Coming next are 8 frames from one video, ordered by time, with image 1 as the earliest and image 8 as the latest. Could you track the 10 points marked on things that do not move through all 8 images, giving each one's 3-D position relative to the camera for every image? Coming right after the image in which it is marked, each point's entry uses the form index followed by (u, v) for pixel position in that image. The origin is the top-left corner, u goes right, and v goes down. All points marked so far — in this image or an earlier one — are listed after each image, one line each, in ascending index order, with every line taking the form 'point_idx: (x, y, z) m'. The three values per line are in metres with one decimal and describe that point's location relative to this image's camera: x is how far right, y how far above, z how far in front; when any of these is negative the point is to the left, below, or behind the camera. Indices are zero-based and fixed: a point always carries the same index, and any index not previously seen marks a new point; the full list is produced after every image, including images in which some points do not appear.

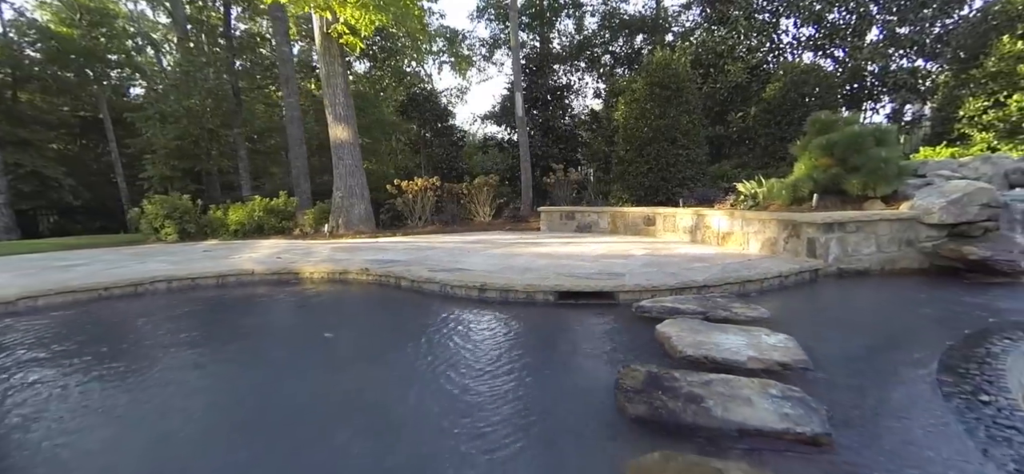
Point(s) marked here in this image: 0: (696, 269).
0: (+1.9, -0.3, +4.5) m
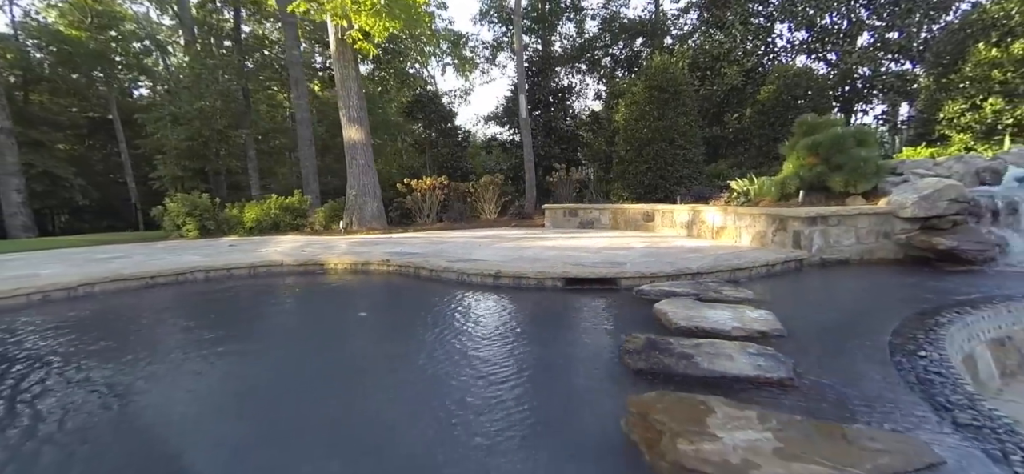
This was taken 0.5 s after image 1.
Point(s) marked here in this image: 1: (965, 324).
0: (+2.0, -0.2, +4.9) m
1: (+3.1, -0.6, +3.0) m
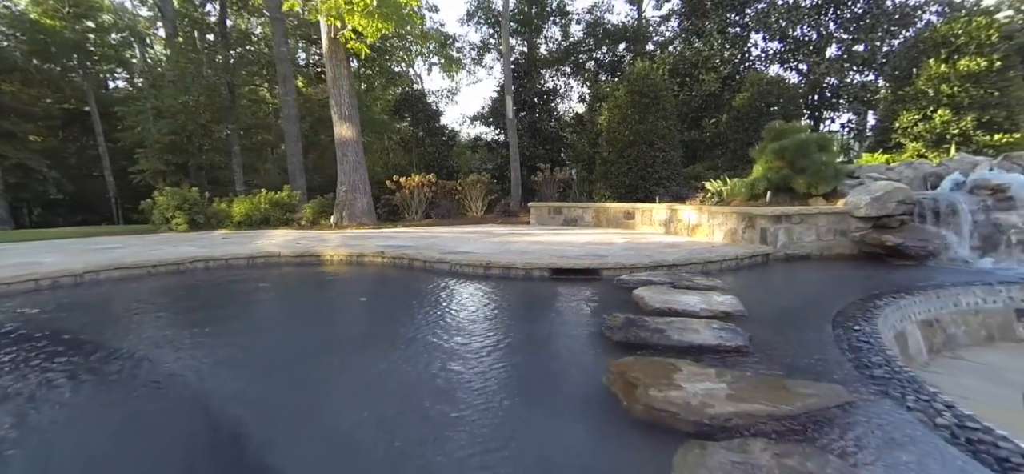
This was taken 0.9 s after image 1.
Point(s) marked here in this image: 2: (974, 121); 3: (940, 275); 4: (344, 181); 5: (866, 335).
0: (+1.9, -0.2, +5.3) m
1: (+3.0, -0.5, +3.4) m
2: (+7.4, +1.8, +7.0) m
3: (+4.2, -0.4, +4.4) m
4: (-3.6, +1.2, +9.5) m
5: (+2.2, -0.6, +2.7) m
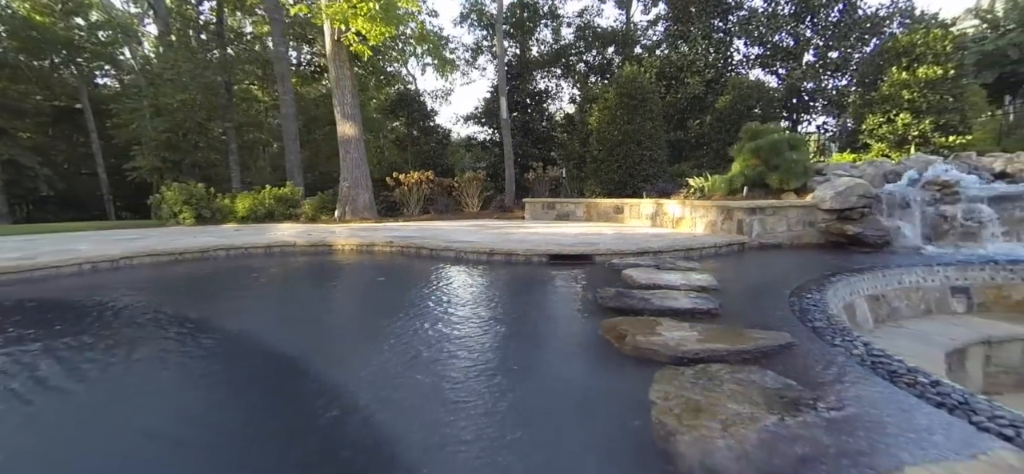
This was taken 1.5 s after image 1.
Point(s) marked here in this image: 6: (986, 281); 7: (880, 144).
0: (+1.9, -0.1, +5.8) m
1: (+3.1, -0.4, +4.0) m
2: (+7.3, +2.0, +7.7) m
3: (+4.3, -0.3, +5.0) m
4: (-3.7, +1.4, +9.9) m
5: (+2.3, -0.5, +3.3) m
6: (+4.7, -0.4, +4.3) m
7: (+6.8, +1.7, +8.1) m
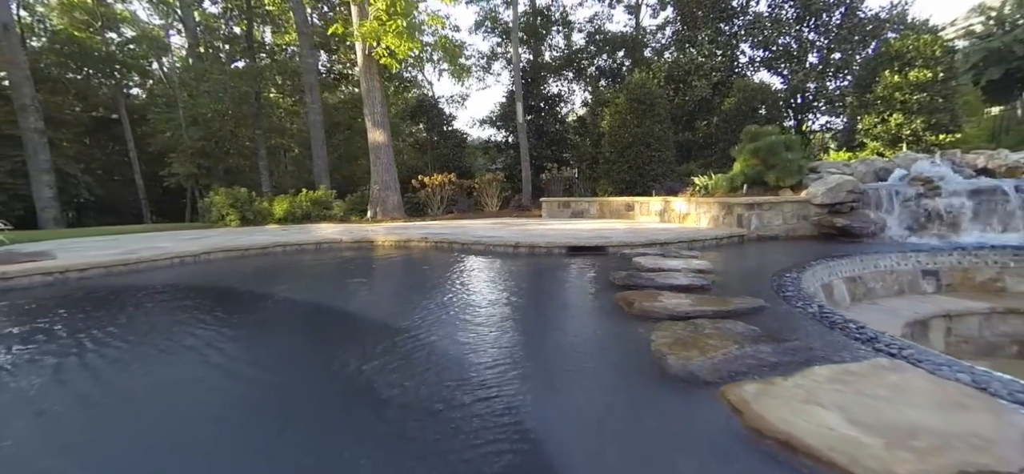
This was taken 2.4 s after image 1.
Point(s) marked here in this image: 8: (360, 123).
0: (+2.2, 0.0, +6.5) m
1: (+3.4, -0.3, +4.7) m
2: (+7.7, +2.1, +8.2) m
3: (+4.6, -0.1, +5.6) m
4: (-3.3, +1.4, +10.7) m
5: (+2.5, -0.4, +3.9) m
6: (+5.0, -0.3, +4.9) m
7: (+7.2, +1.9, +8.7) m
8: (-6.5, +4.8, +18.4) m
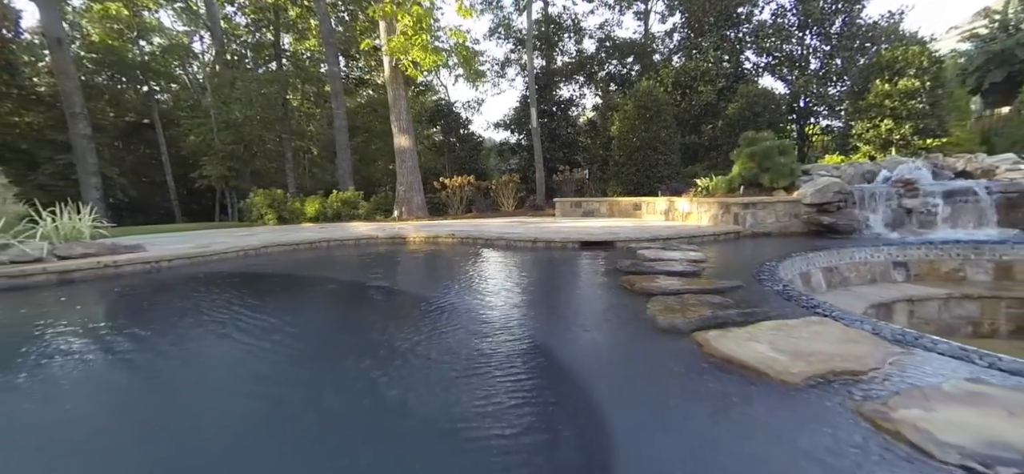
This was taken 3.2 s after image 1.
0: (+2.5, +0.1, +7.3) m
1: (+3.6, -0.2, +5.4) m
2: (+8.0, +2.2, +8.8) m
3: (+4.9, -0.1, +6.3) m
4: (-2.9, +1.5, +11.6) m
5: (+2.8, -0.3, +4.7) m
6: (+5.2, -0.3, +5.6) m
7: (+7.5, +1.9, +9.3) m
8: (-5.9, +4.9, +19.3) m
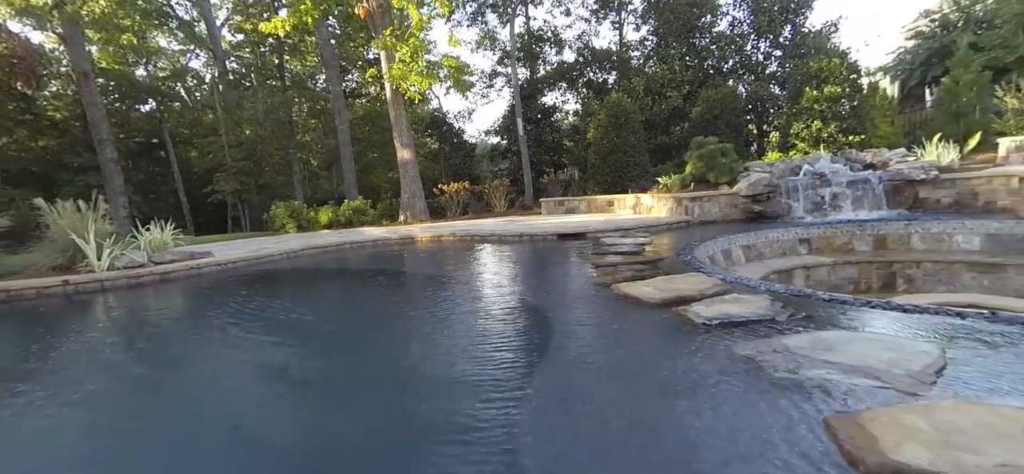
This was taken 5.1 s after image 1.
0: (+2.3, +0.3, +8.8) m
1: (+3.5, 0.0, +7.0) m
2: (+7.7, +2.6, +10.4) m
3: (+4.7, +0.2, +7.9) m
4: (-3.2, +1.4, +13.1) m
5: (+2.6, -0.1, +6.3) m
6: (+5.1, 0.0, +7.2) m
7: (+7.3, +2.3, +10.9) m
8: (-6.4, +4.7, +20.8) m
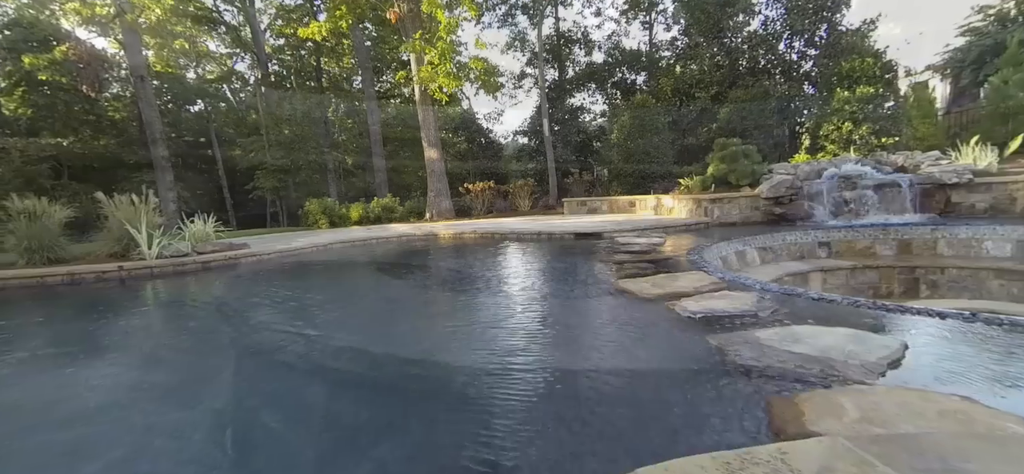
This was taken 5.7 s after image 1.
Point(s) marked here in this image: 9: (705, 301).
0: (+2.7, +0.3, +8.9) m
1: (+3.7, 0.0, +6.9) m
2: (+8.2, +2.5, +10.1) m
3: (+5.0, +0.2, +7.8) m
4: (-2.5, +1.5, +13.6) m
5: (+2.8, -0.2, +6.3) m
6: (+5.3, 0.0, +7.1) m
7: (+7.8, +2.2, +10.7) m
8: (-5.1, +4.9, +21.4) m
9: (+1.5, -0.5, +3.4) m
